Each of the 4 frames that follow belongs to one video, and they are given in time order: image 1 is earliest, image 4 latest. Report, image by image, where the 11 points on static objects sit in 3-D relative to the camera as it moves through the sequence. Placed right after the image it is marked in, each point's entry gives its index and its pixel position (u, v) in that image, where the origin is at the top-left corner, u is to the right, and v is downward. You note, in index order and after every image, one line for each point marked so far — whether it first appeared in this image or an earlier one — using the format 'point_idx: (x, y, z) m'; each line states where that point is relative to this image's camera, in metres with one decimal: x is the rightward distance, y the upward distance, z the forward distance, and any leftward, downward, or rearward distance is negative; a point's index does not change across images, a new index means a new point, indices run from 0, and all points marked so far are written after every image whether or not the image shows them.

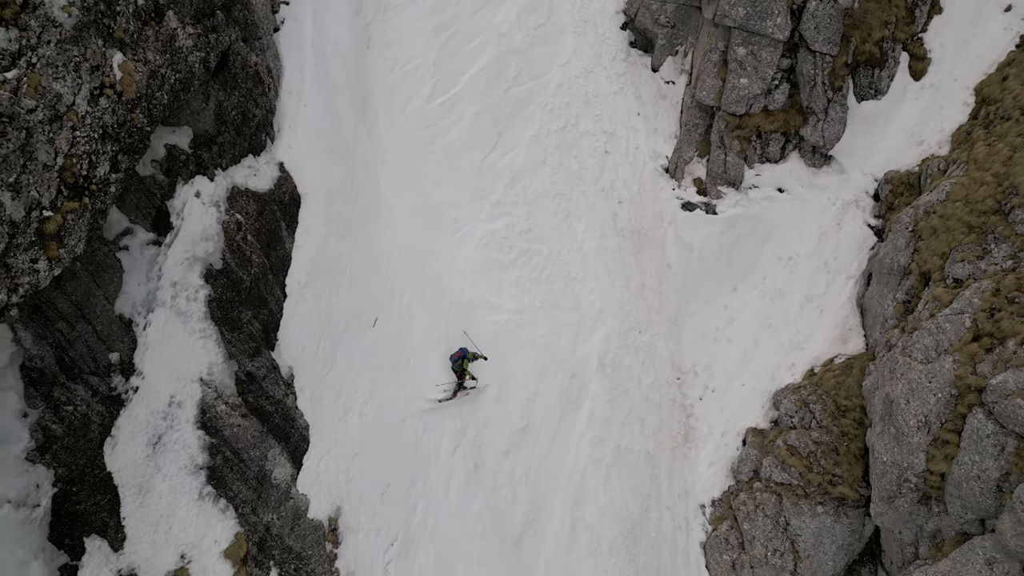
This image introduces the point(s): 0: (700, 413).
0: (+4.9, -3.3, +17.8) m
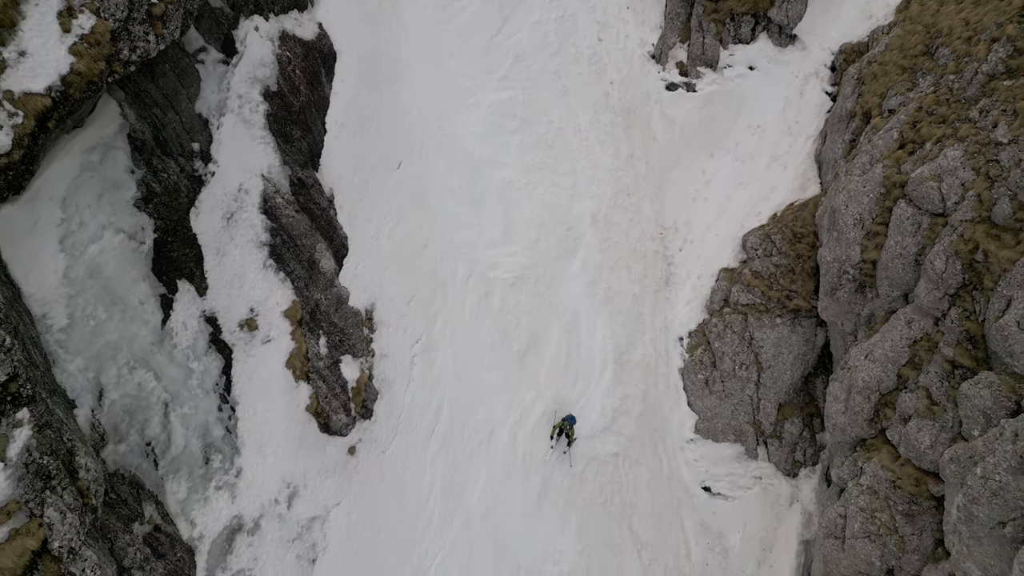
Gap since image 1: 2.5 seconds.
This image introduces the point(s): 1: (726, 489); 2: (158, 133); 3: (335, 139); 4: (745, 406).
0: (+5.0, +0.8, +20.5) m
1: (+5.9, -5.6, +18.7) m
2: (-6.8, +3.0, +13.1) m
3: (-4.5, +3.8, +17.5) m
4: (+6.2, -3.2, +18.4) m
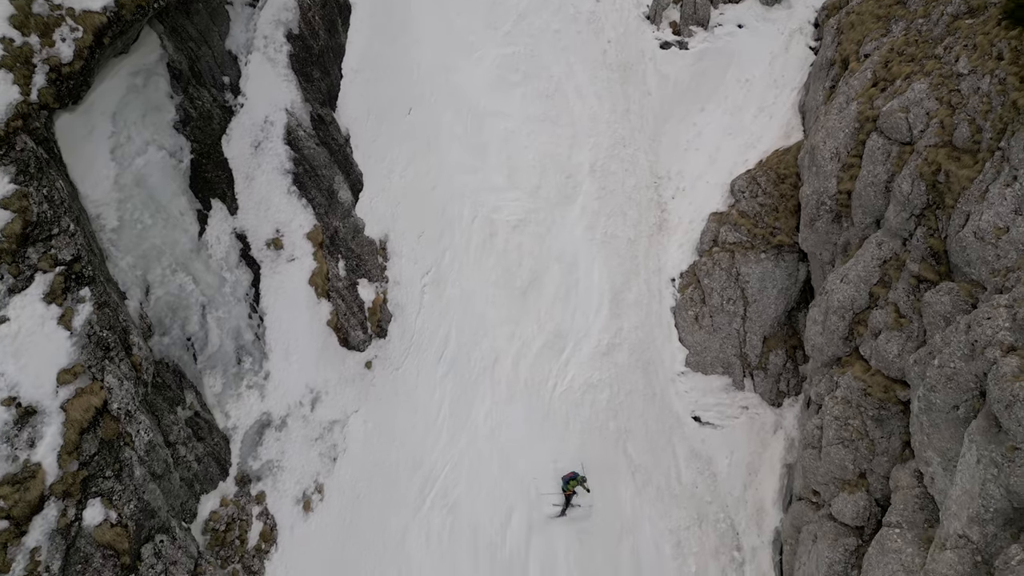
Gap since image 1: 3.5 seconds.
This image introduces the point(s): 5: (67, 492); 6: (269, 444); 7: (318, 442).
0: (+5.1, +2.6, +21.8) m
1: (+5.9, -3.8, +20.1) m
2: (-6.7, +4.7, +14.4) m
3: (-4.4, +5.6, +18.8) m
4: (+6.3, -1.5, +19.7) m
5: (-6.7, -3.1, +10.4) m
6: (-5.2, -3.3, +14.6) m
7: (-4.3, -3.4, +15.3) m
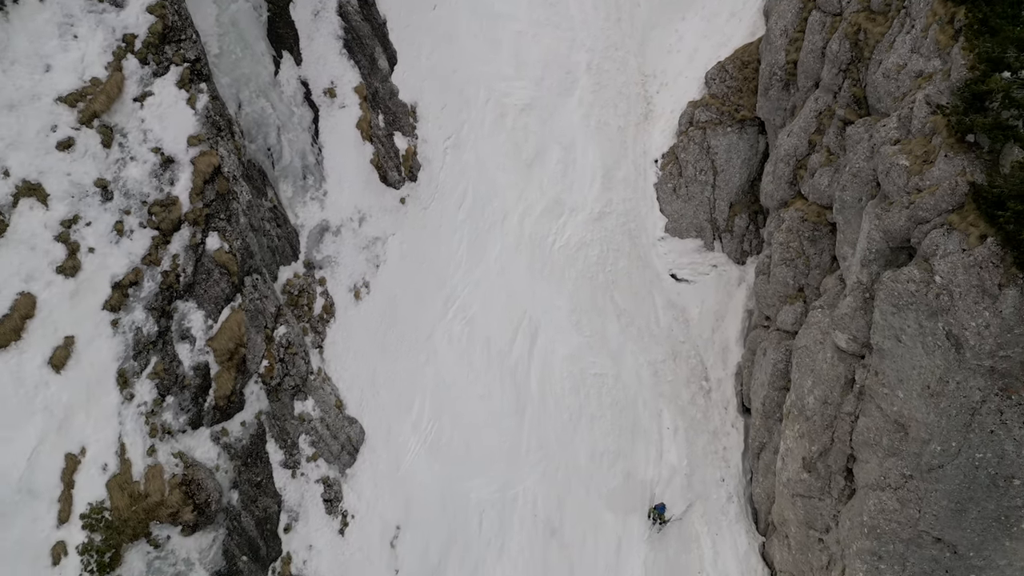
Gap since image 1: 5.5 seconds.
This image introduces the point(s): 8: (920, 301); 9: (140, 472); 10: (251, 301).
0: (+5.4, +7.0, +25.5) m
1: (+6.1, +0.6, +23.9) m
2: (-6.4, +9.2, +18.1) m
3: (-4.2, +10.1, +22.5) m
4: (+6.5, +2.9, +23.5) m
5: (-6.6, +1.4, +14.2) m
6: (-5.0, +1.2, +18.5) m
7: (-4.1, +1.1, +19.2) m
8: (+8.1, -0.3, +13.6) m
9: (-6.9, -3.4, +12.7) m
10: (-5.8, -0.3, +15.3) m
